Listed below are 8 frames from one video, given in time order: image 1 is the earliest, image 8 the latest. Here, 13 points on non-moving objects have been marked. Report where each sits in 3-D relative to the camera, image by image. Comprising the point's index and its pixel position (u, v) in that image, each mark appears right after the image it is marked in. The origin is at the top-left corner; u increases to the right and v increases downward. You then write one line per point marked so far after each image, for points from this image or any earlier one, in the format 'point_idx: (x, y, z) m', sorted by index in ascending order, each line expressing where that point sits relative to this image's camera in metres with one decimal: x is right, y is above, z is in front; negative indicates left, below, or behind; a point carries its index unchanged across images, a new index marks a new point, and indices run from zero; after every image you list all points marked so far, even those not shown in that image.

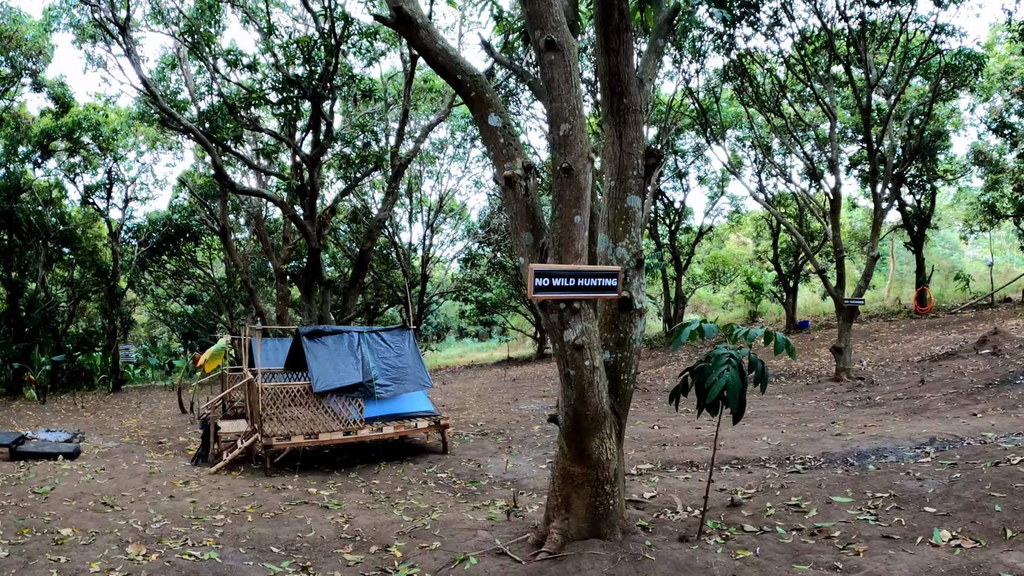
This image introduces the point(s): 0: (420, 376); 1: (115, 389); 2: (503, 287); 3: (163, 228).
0: (-1.3, -1.2, +8.7) m
1: (-11.4, -2.9, +18.5) m
2: (-0.3, -0.2, +19.2) m
3: (-9.6, +1.6, +18.0) m
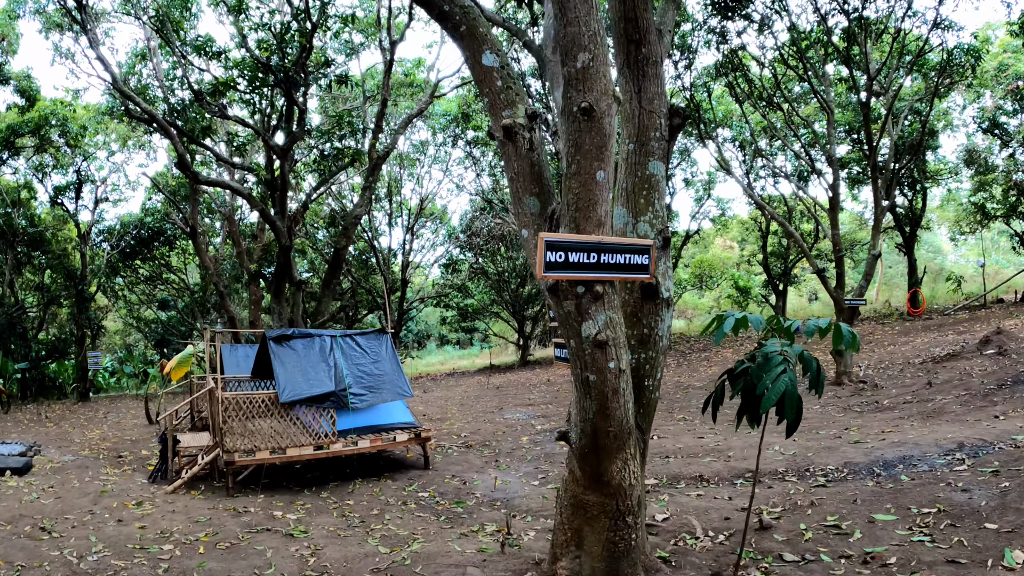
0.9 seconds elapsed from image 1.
0: (-1.4, -1.2, +7.9) m
1: (-11.8, -3.0, +17.4) m
2: (-0.7, -0.2, +18.5) m
3: (-10.0, +1.5, +16.9) m
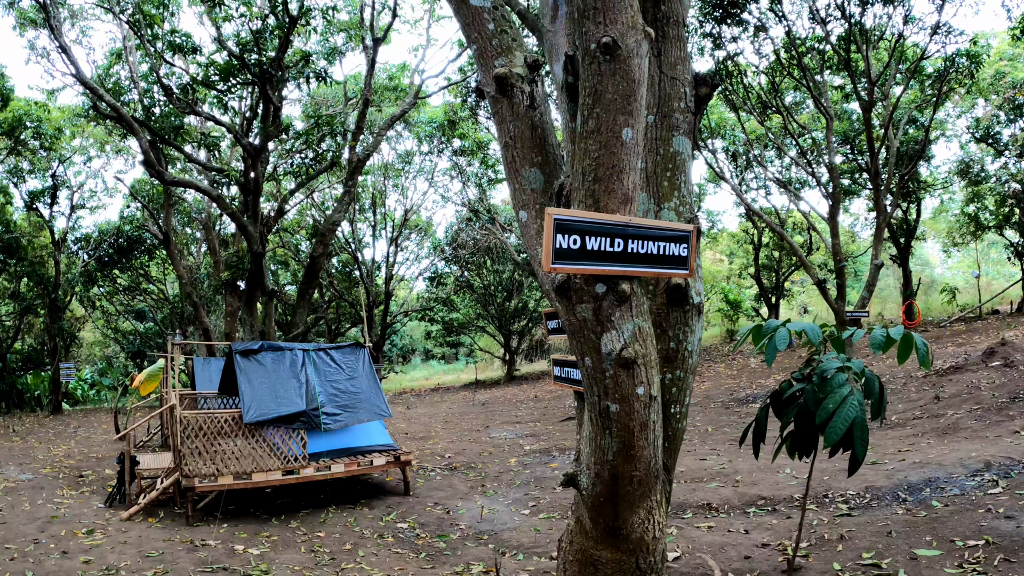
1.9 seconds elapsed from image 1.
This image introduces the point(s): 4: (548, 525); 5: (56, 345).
0: (-1.5, -1.3, +7.2) m
1: (-12.1, -3.3, +16.4) m
2: (-1.1, -0.5, +17.8) m
3: (-10.3, +1.2, +16.1) m
4: (+0.3, -2.1, +5.5) m
5: (-11.7, -1.5, +16.0) m
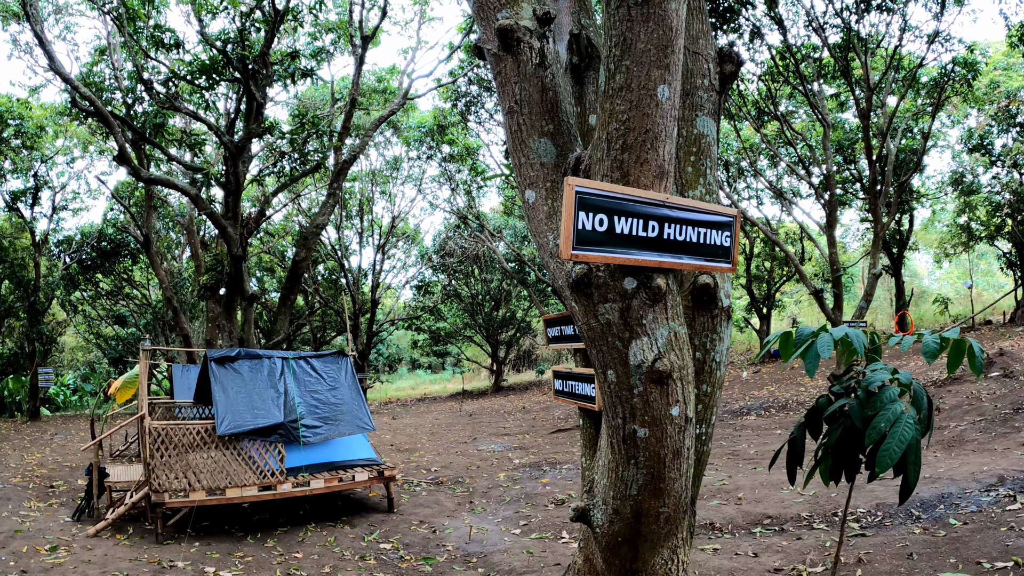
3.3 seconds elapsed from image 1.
0: (-1.6, -1.3, +6.8) m
1: (-12.3, -3.3, +15.8) m
2: (-1.3, -0.7, +17.4) m
3: (-10.5, +1.1, +15.6) m
4: (+0.3, -2.2, +5.2) m
5: (-12.0, -1.5, +15.5) m
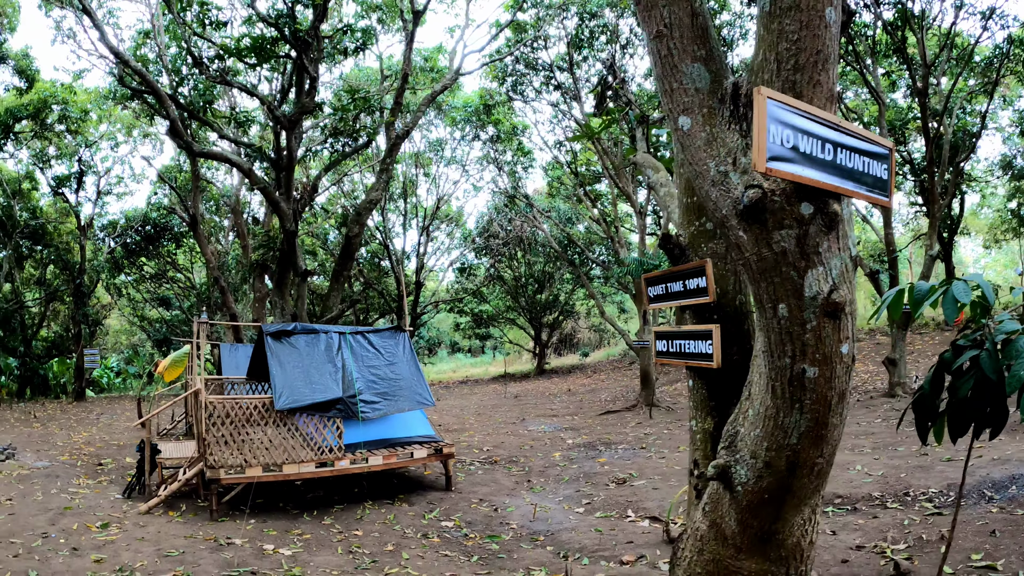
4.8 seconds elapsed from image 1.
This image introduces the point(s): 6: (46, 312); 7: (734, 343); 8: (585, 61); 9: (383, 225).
0: (-1.0, -1.1, +6.7) m
1: (-11.4, -2.9, +16.3) m
2: (-0.3, -0.3, +17.3) m
3: (-9.5, +1.6, +15.9) m
4: (+0.8, -2.0, +5.1) m
5: (-11.0, -1.1, +15.9) m
6: (-12.0, -0.6, +15.7) m
7: (+1.0, -0.2, +2.7) m
8: (+1.5, +4.6, +12.6) m
9: (-2.8, +1.4, +13.2) m
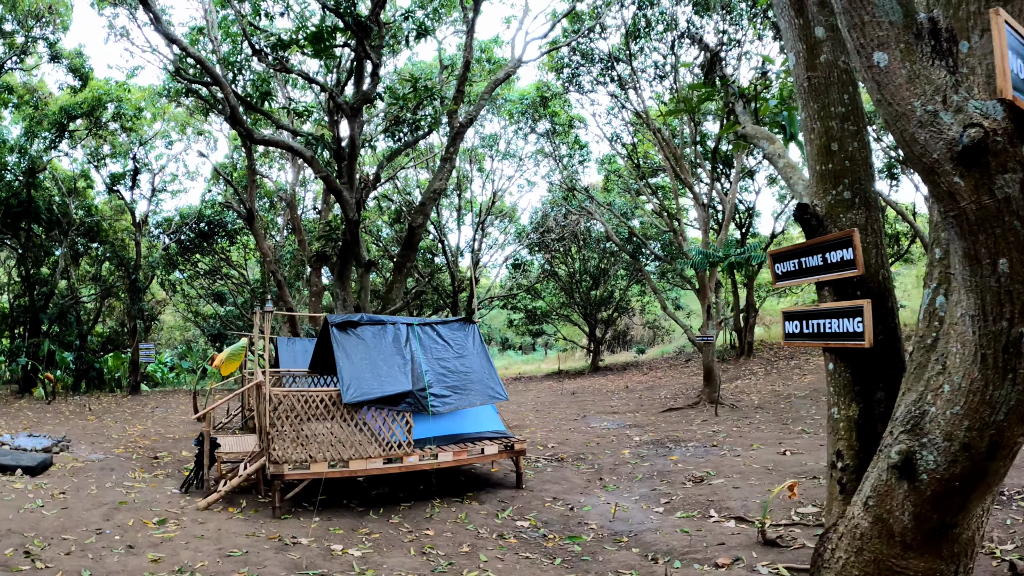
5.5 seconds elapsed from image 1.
0: (-0.3, -1.0, +6.6) m
1: (-10.1, -2.8, +16.7) m
2: (+1.1, -0.2, +17.1) m
3: (-8.3, +1.7, +16.2) m
4: (+1.4, -1.9, +4.8) m
5: (-9.7, -1.0, +16.3) m
6: (-10.7, -0.5, +16.2) m
7: (+1.5, -0.1, +2.5) m
8: (+2.6, +4.7, +12.3) m
9: (-1.7, +1.5, +13.2) m
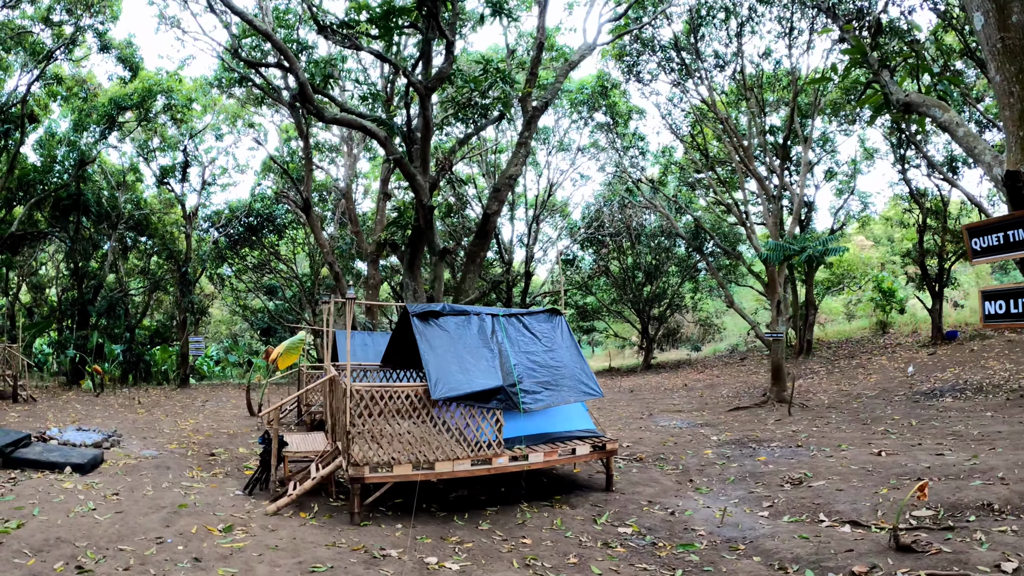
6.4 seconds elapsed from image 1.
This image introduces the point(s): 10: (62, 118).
0: (+0.5, -0.9, +6.4) m
1: (-8.8, -2.6, +16.9) m
2: (+2.3, -0.1, +16.9) m
3: (-7.0, +1.8, +16.3) m
4: (+2.2, -1.8, +4.5) m
5: (-8.5, -0.8, +16.4) m
6: (-9.5, -0.4, +16.4) m
7: (+2.2, -0.1, +2.2) m
8: (+3.7, +4.8, +11.9) m
9: (-0.5, +1.6, +13.0) m
10: (-9.9, +3.8, +13.7) m
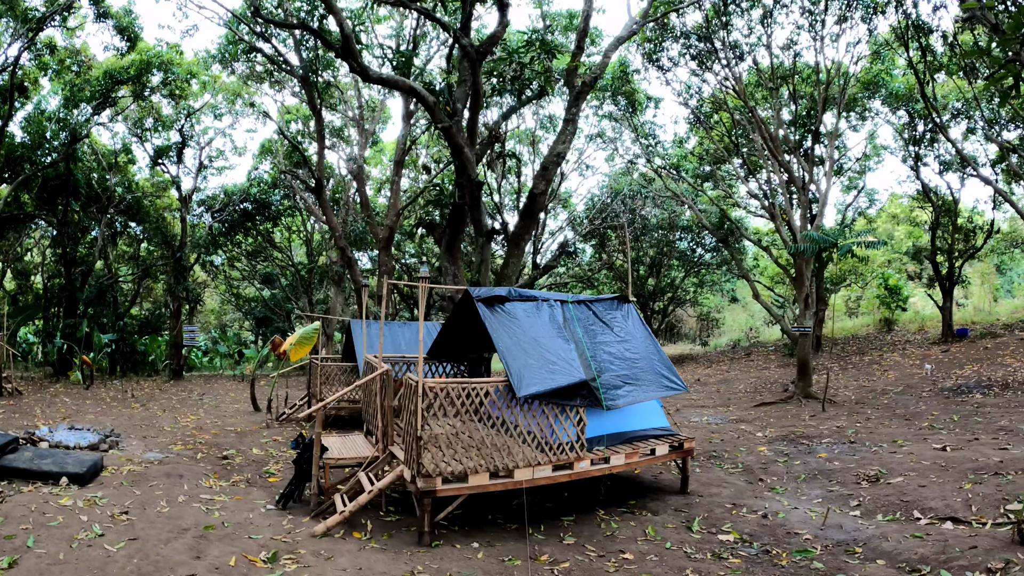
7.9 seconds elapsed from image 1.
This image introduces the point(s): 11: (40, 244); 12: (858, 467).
0: (+1.1, -0.8, +6.0) m
1: (-8.7, -2.3, +16.2) m
2: (+2.5, +0.1, +16.6) m
3: (-6.8, +2.1, +15.6) m
4: (+2.8, -1.7, +4.3) m
5: (-8.3, -0.5, +15.7) m
6: (-9.3, 0.0, +15.6) m
7: (+2.9, 0.0, +1.9) m
8: (+4.1, +4.9, +11.7) m
9: (-0.2, +1.8, +12.6) m
10: (-9.6, +4.1, +12.9) m
11: (-11.6, +1.1, +15.2) m
12: (+3.3, -1.7, +6.0) m
